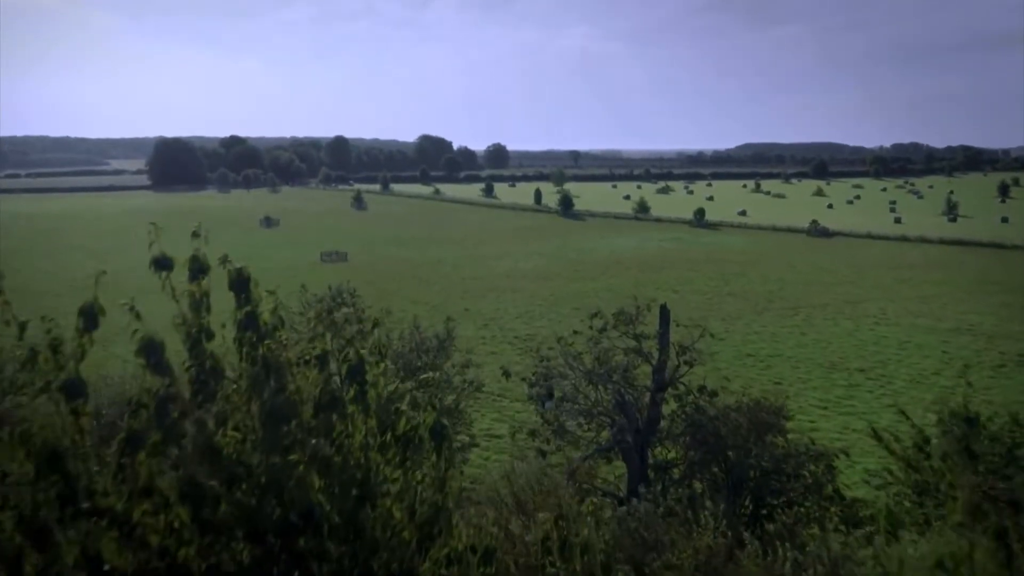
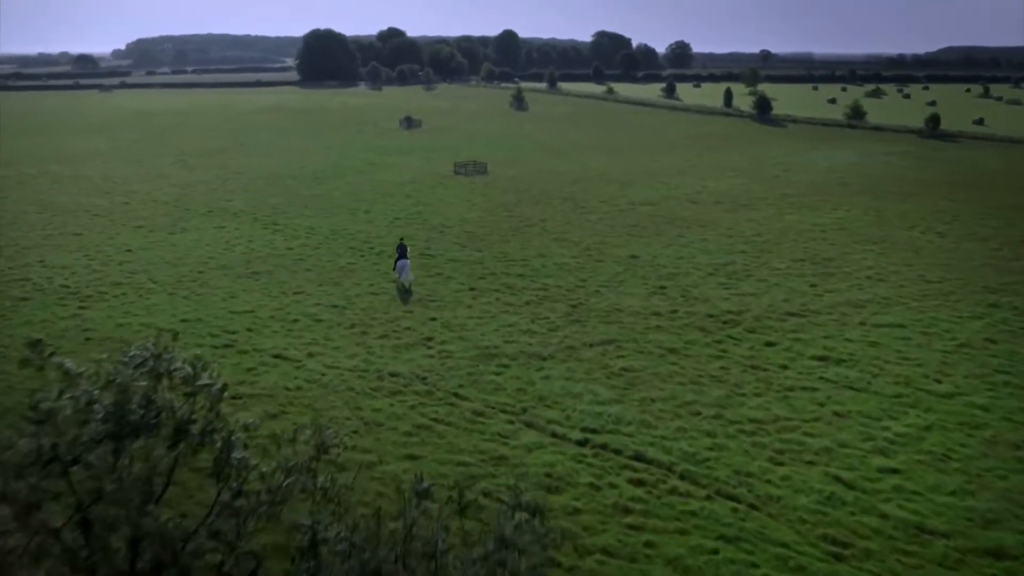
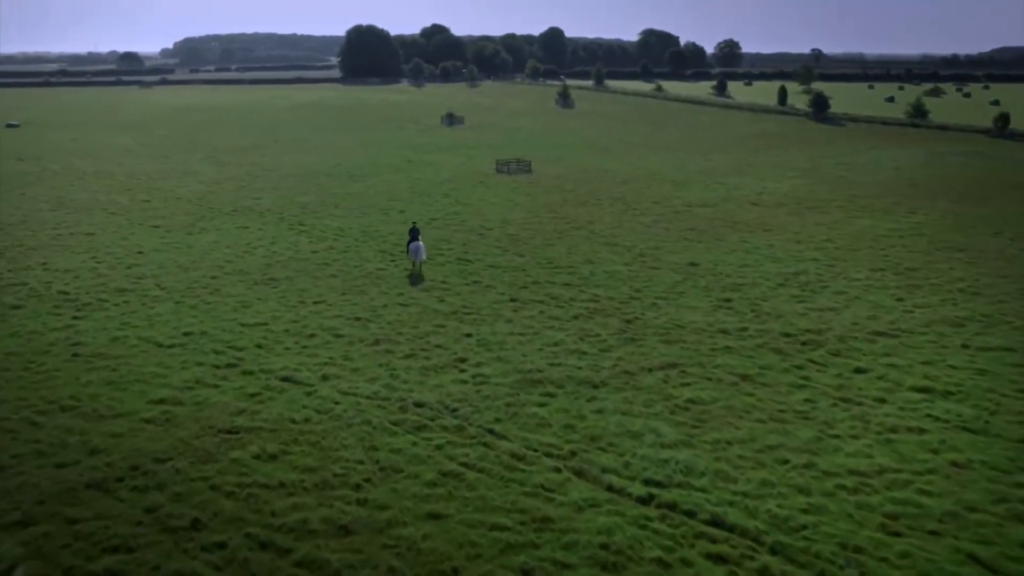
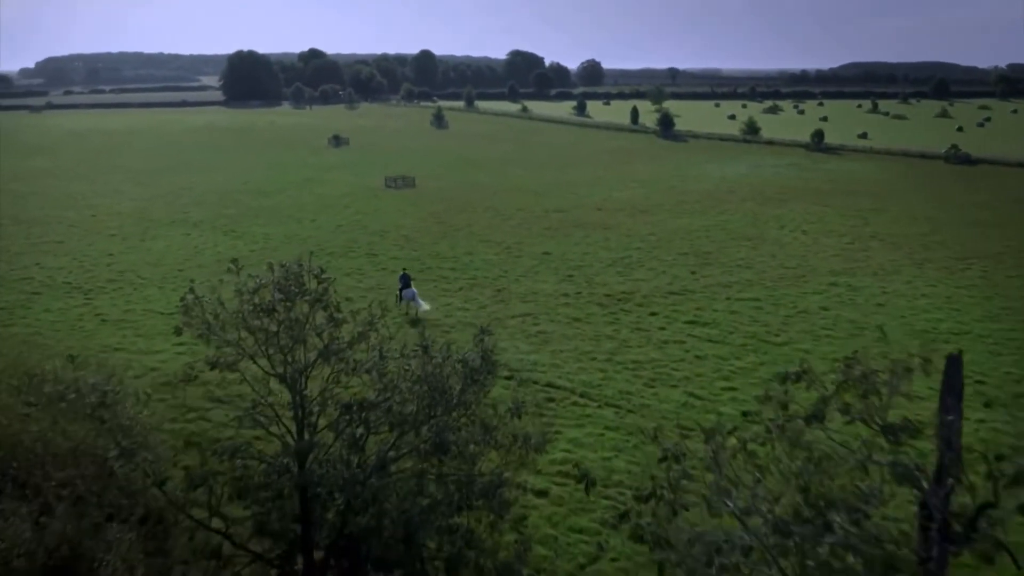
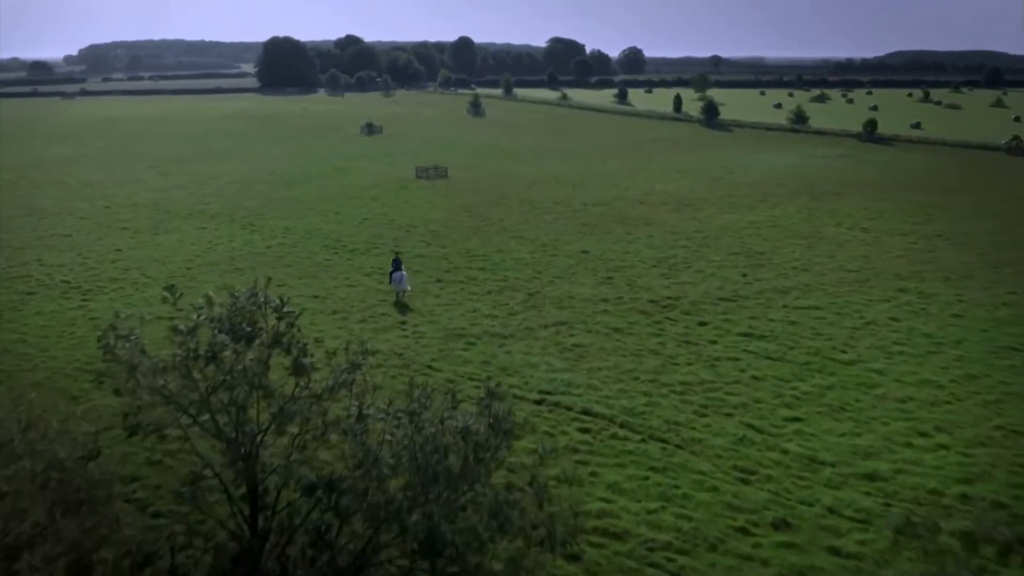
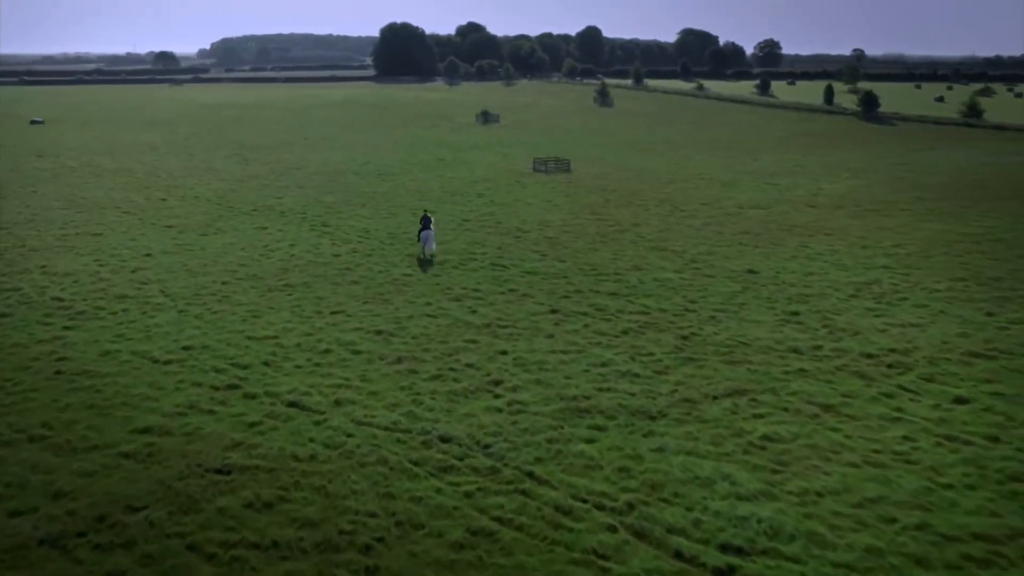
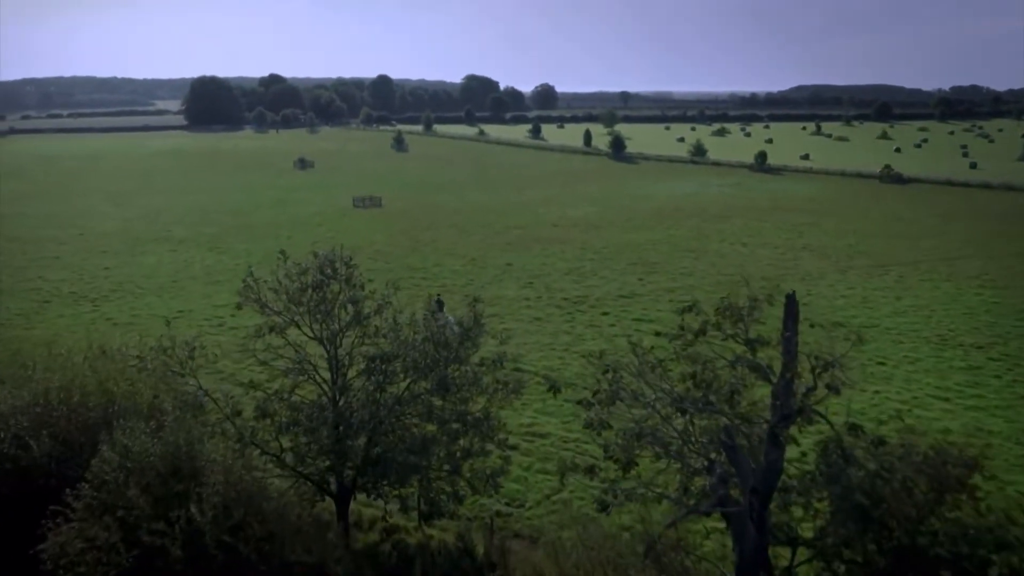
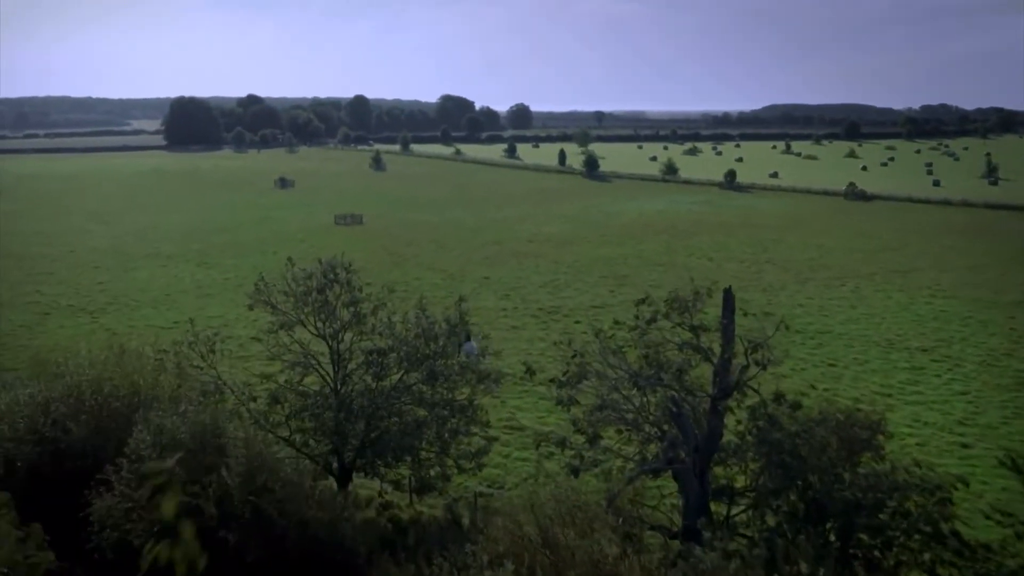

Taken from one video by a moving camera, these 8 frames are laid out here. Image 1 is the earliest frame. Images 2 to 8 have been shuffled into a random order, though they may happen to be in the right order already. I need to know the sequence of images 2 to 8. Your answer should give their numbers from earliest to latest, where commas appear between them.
8, 7, 4, 5, 2, 3, 6
